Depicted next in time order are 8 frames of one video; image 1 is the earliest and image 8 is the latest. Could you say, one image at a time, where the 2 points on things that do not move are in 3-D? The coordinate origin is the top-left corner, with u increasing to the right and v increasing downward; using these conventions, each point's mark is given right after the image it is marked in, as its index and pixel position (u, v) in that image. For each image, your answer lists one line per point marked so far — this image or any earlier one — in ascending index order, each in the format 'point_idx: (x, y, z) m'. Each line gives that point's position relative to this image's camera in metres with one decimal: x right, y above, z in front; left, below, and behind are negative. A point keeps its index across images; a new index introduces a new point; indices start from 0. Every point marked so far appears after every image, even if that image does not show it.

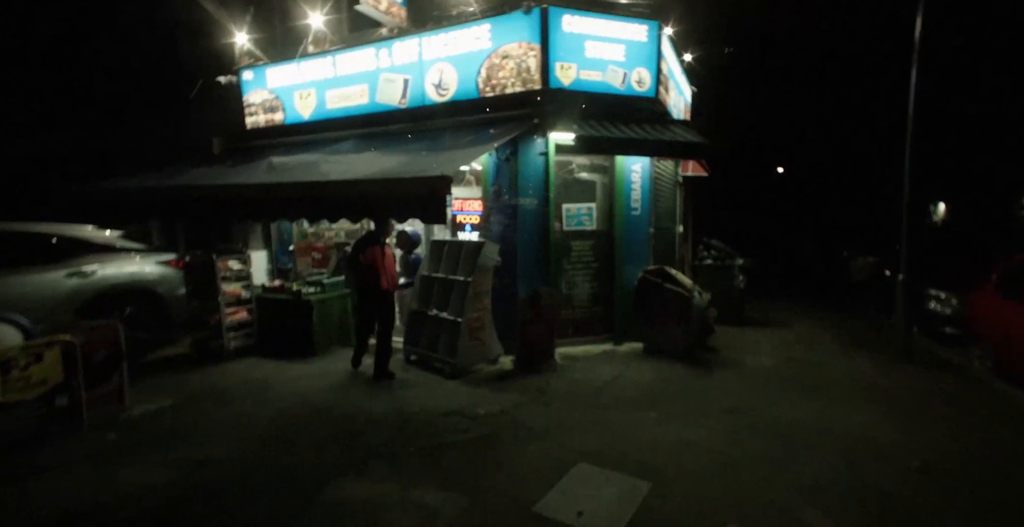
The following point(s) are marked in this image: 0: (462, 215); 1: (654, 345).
0: (-0.8, +0.7, +7.8) m
1: (+2.2, -1.2, +7.7) m
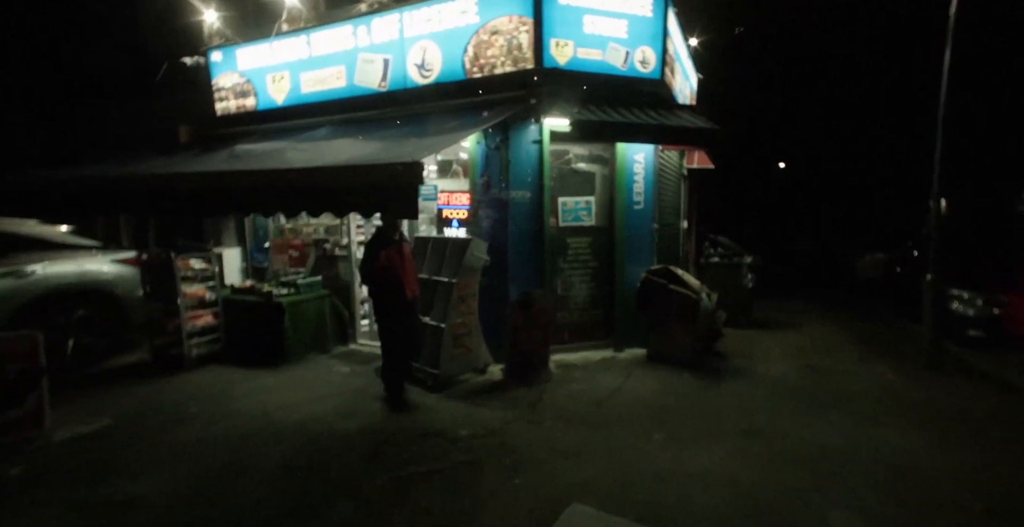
0: (-0.9, +0.8, +7.1) m
1: (+2.0, -1.2, +7.0) m
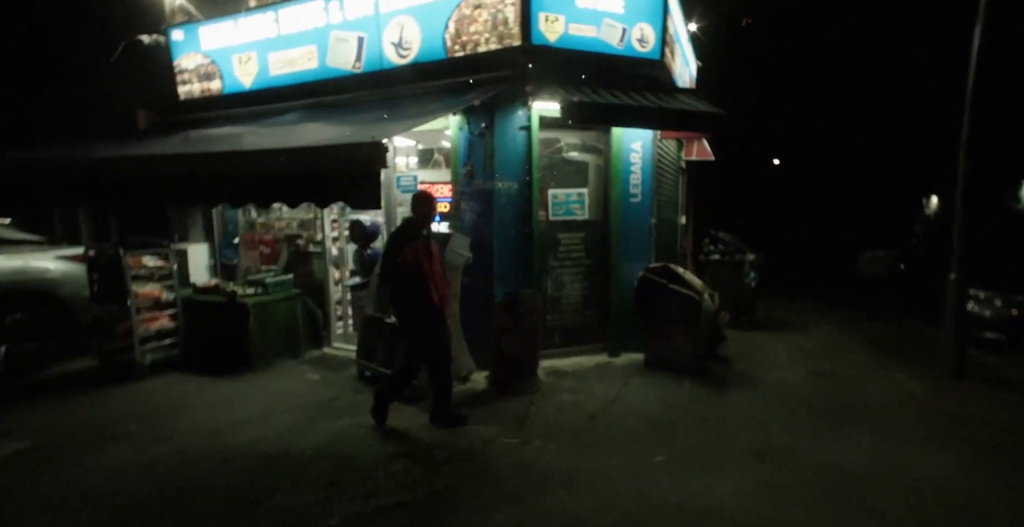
0: (-1.1, +0.8, +6.6) m
1: (+1.9, -1.2, +6.5) m
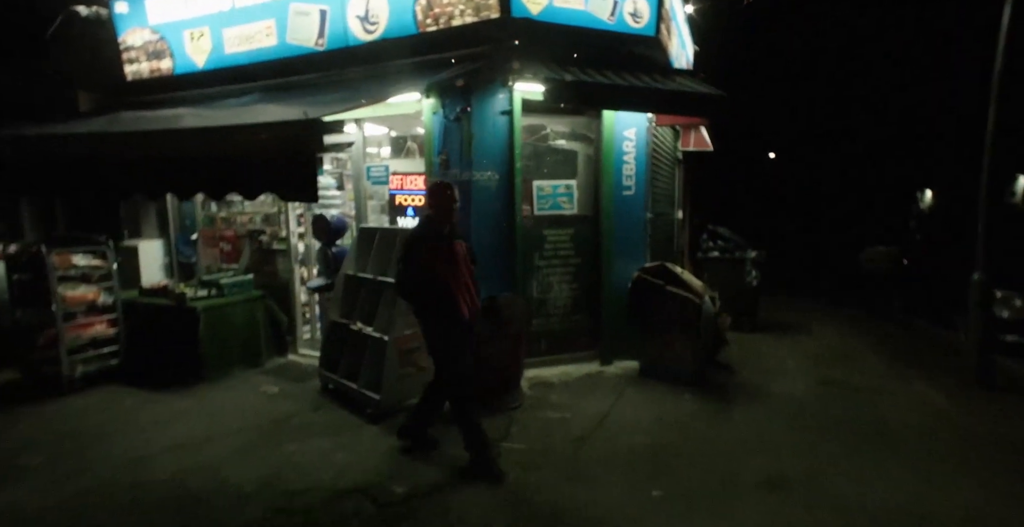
0: (-1.3, +0.8, +5.9) m
1: (+1.6, -1.2, +5.9) m
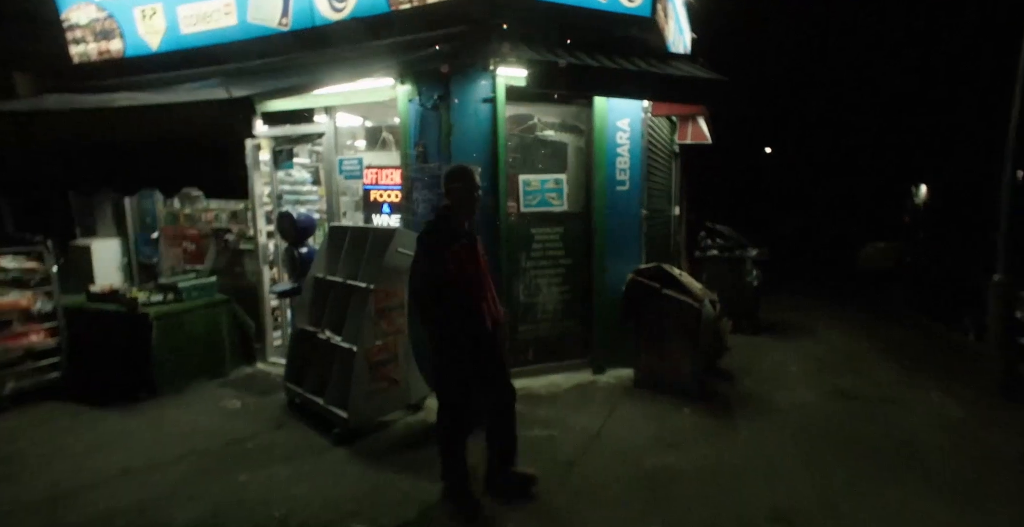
0: (-1.5, +0.8, +5.5) m
1: (+1.5, -1.2, +5.5) m
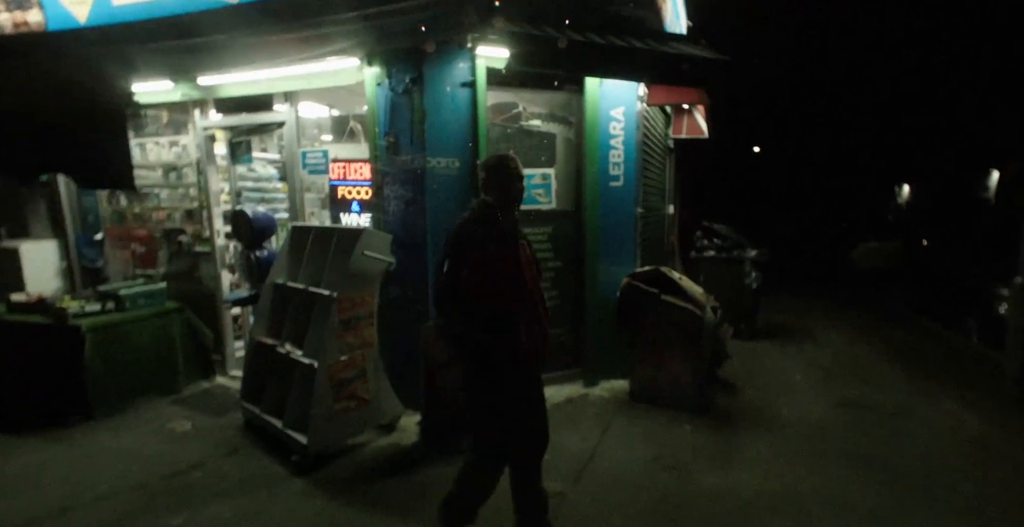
0: (-1.6, +0.7, +4.9) m
1: (+1.3, -1.2, +5.0) m
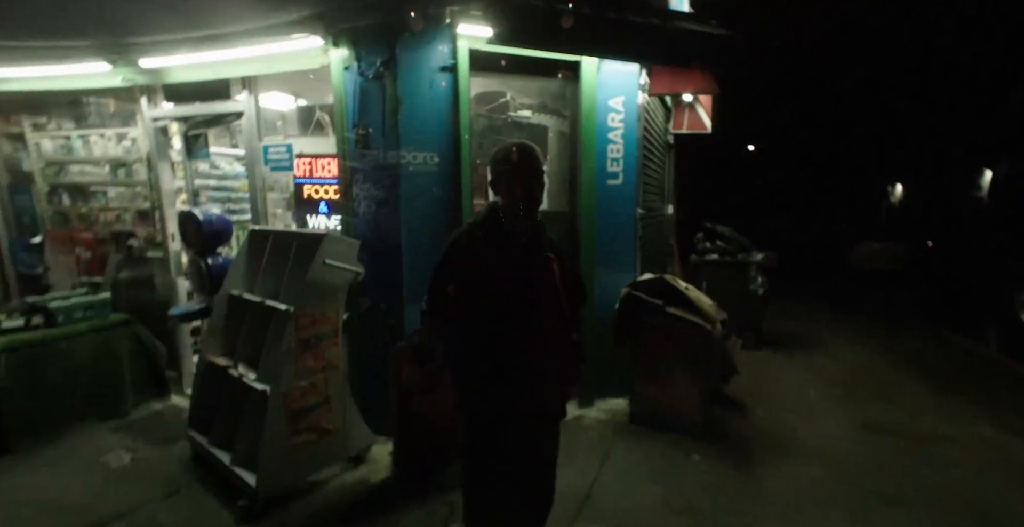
0: (-1.7, +0.7, +4.4) m
1: (+1.2, -1.3, +4.5) m
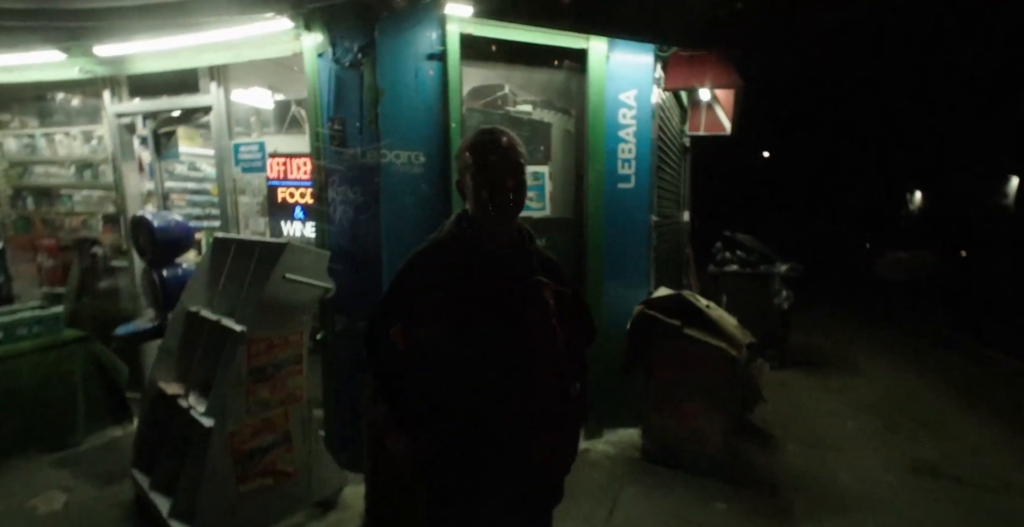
0: (-1.8, +0.6, +3.9) m
1: (+1.2, -1.4, +4.0) m
